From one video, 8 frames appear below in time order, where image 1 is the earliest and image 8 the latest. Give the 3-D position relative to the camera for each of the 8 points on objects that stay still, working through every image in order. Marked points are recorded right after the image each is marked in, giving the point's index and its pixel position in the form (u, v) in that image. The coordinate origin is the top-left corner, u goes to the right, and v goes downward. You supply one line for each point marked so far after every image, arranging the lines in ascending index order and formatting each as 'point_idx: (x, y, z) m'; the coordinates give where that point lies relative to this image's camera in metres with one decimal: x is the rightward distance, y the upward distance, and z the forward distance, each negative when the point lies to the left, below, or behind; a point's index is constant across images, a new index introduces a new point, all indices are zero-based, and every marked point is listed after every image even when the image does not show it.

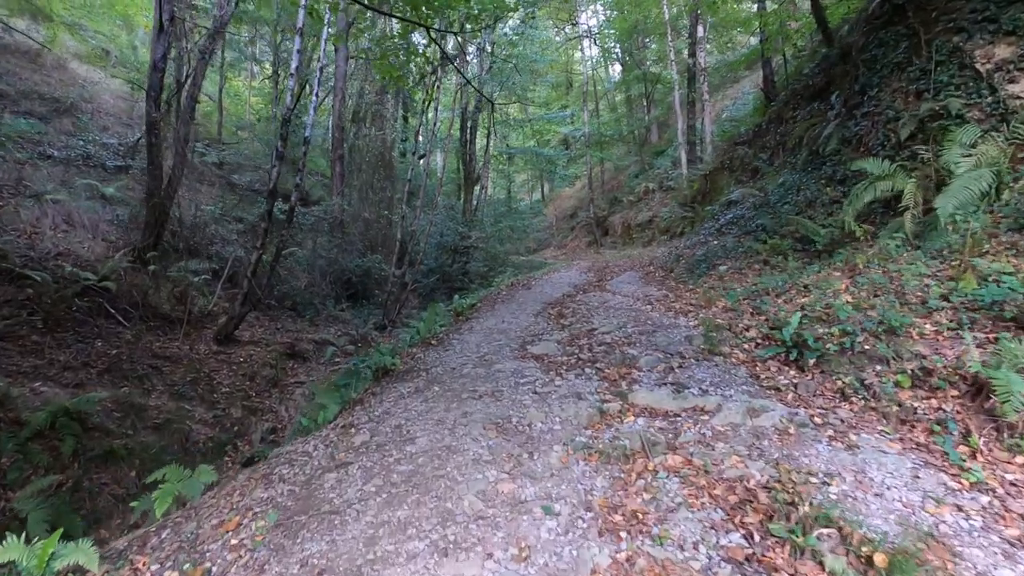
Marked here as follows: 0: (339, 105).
0: (-5.7, +6.2, +18.0) m
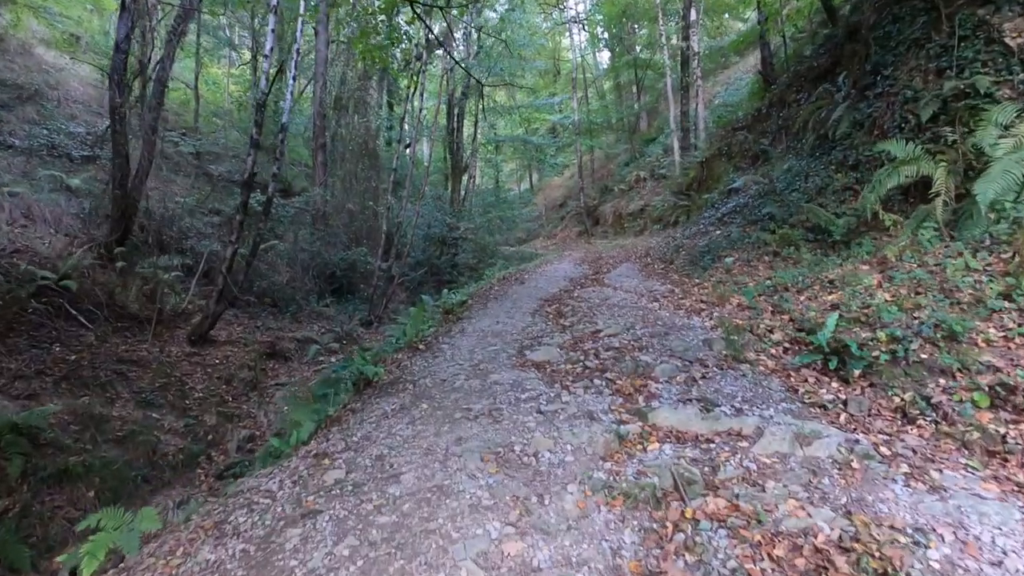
0: (-6.1, +6.4, +17.2) m
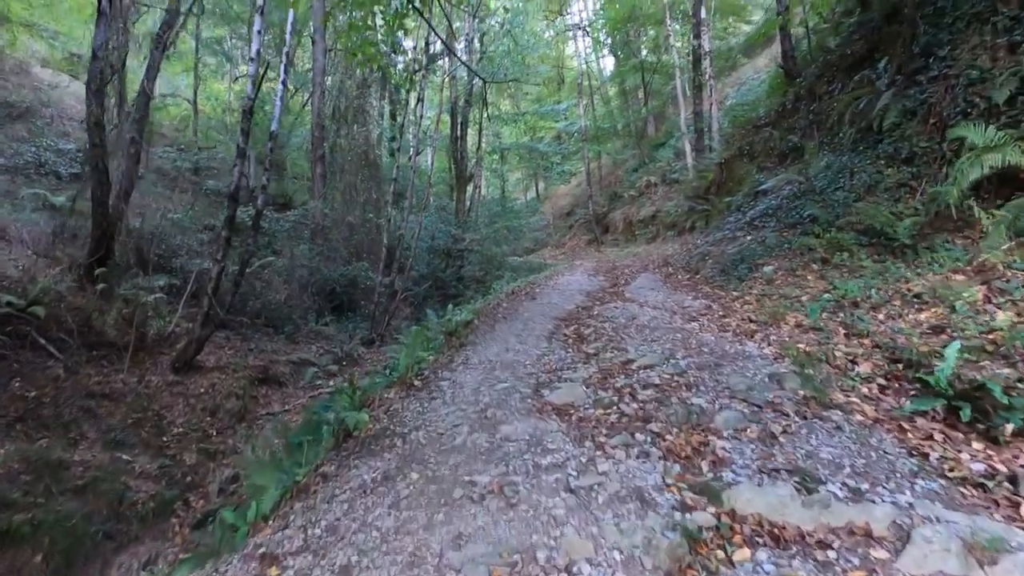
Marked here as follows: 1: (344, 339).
0: (-5.9, +5.8, +16.4) m
1: (-4.4, -1.3, +14.0) m
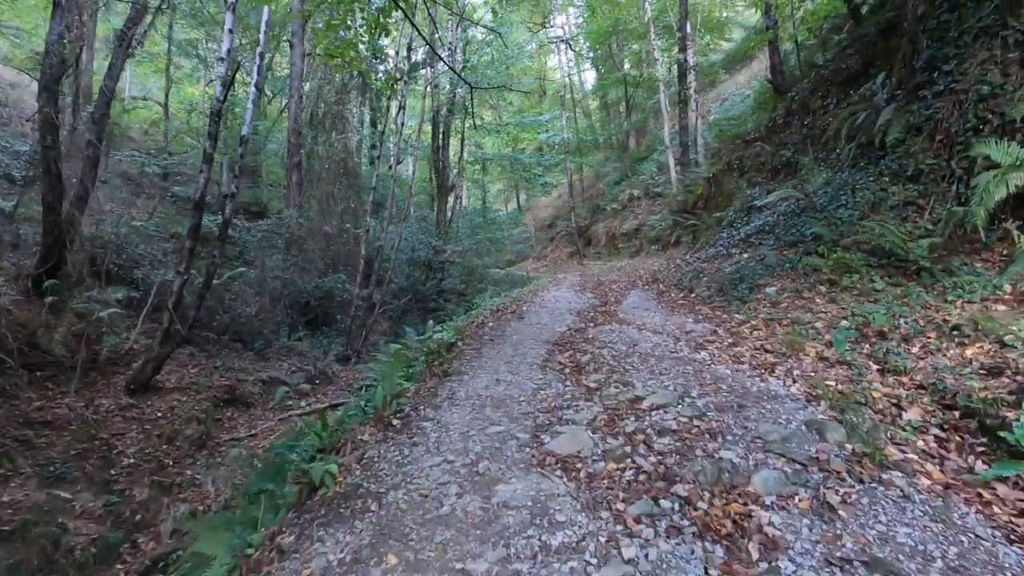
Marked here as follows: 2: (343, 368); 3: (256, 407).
0: (-6.4, +5.4, +15.7) m
1: (-4.8, -1.7, +13.3) m
2: (-4.1, -1.9, +12.8) m
3: (-5.2, -2.4, +10.6) m
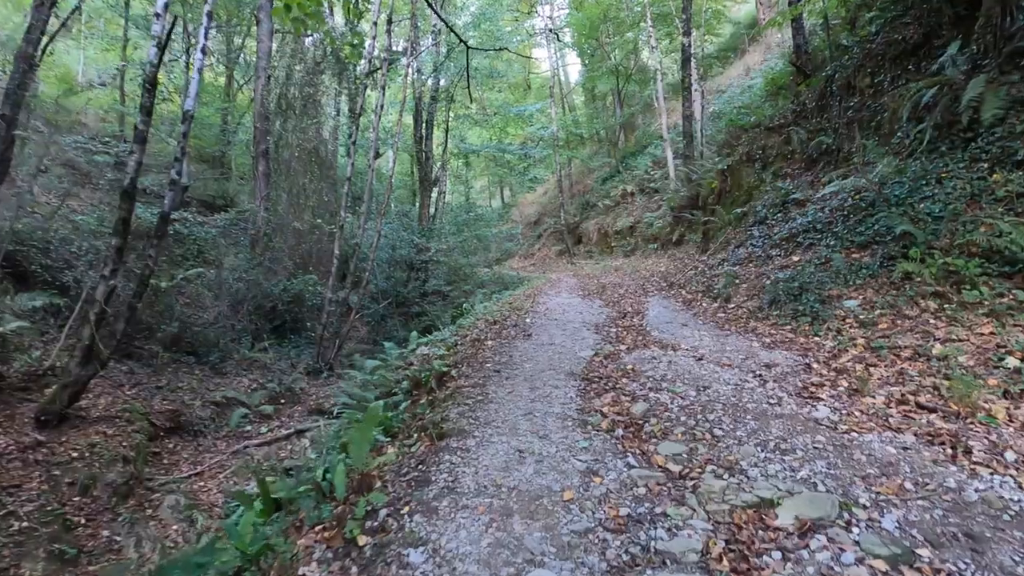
0: (-6.6, +5.3, +13.8) m
1: (-4.9, -1.8, +11.4) m
2: (-4.2, -2.0, +11.0) m
3: (-5.2, -2.5, +8.8) m
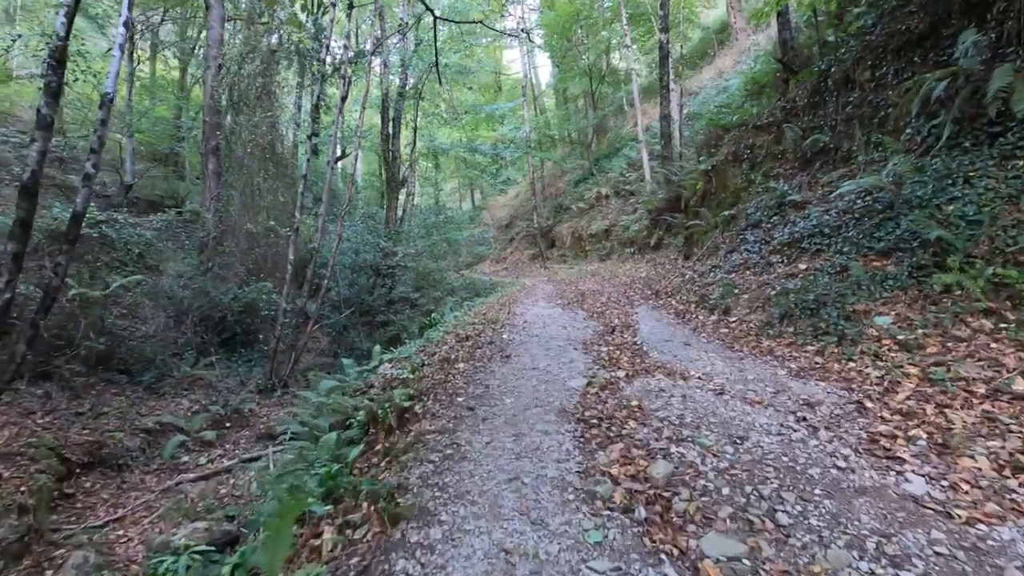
0: (-7.2, +5.1, +12.4) m
1: (-5.4, -2.0, +10.1) m
2: (-4.6, -2.2, +9.7) m
3: (-5.5, -2.7, +7.5) m
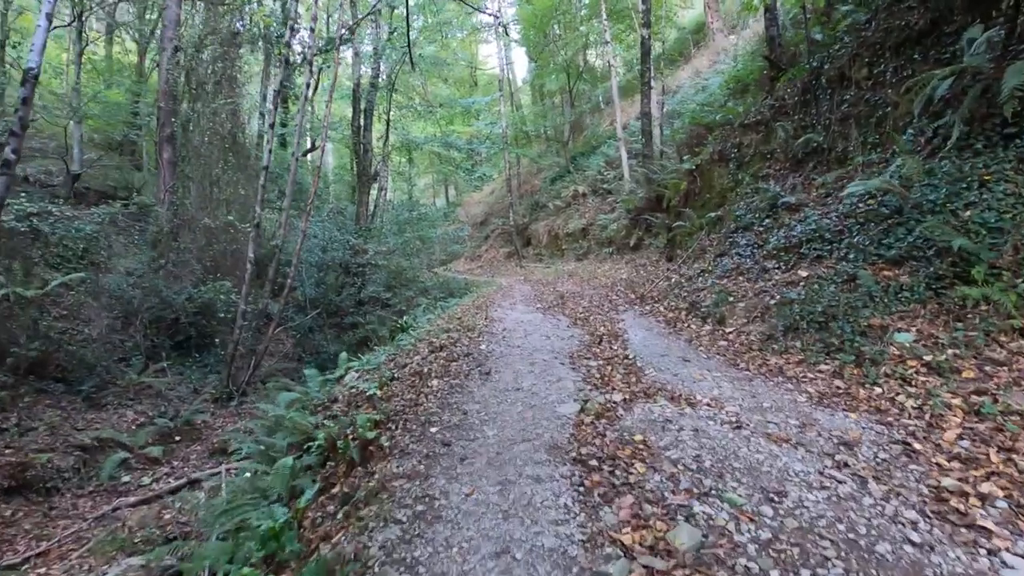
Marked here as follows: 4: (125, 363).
0: (-7.7, +5.1, +11.4) m
1: (-5.8, -2.0, +9.2) m
2: (-5.0, -2.2, +8.9) m
3: (-5.8, -2.7, +6.6) m
4: (-6.8, -1.3, +9.4) m
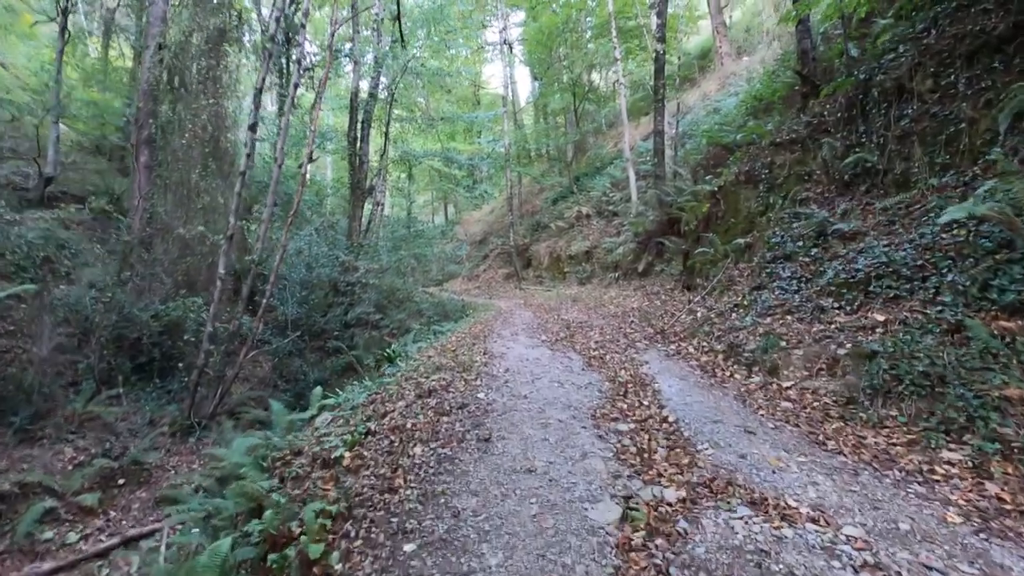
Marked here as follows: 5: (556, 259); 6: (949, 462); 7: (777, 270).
0: (-7.5, +4.8, +10.2) m
1: (-5.8, -2.3, +7.8) m
2: (-5.0, -2.5, +7.5) m
3: (-5.8, -2.9, +5.2) m
4: (-6.8, -1.6, +8.0) m
5: (+1.8, +1.0, +19.9) m
6: (+2.8, -1.1, +3.4) m
7: (+3.9, +0.3, +7.7) m
